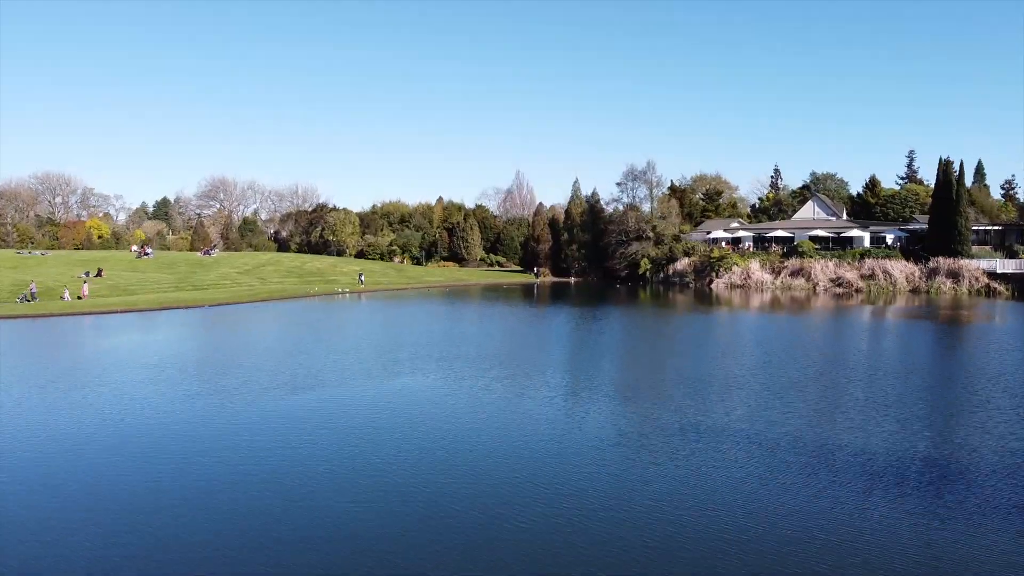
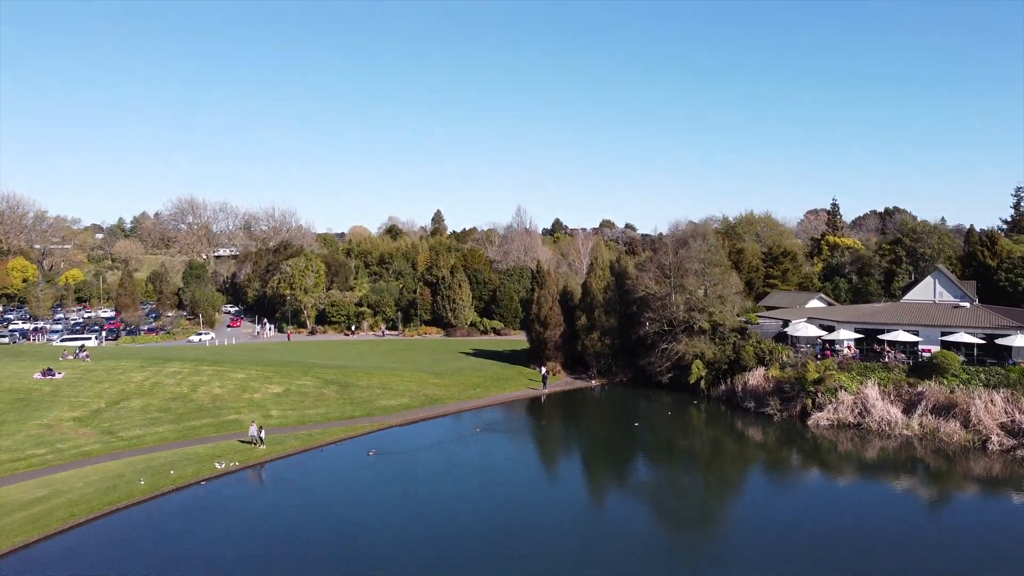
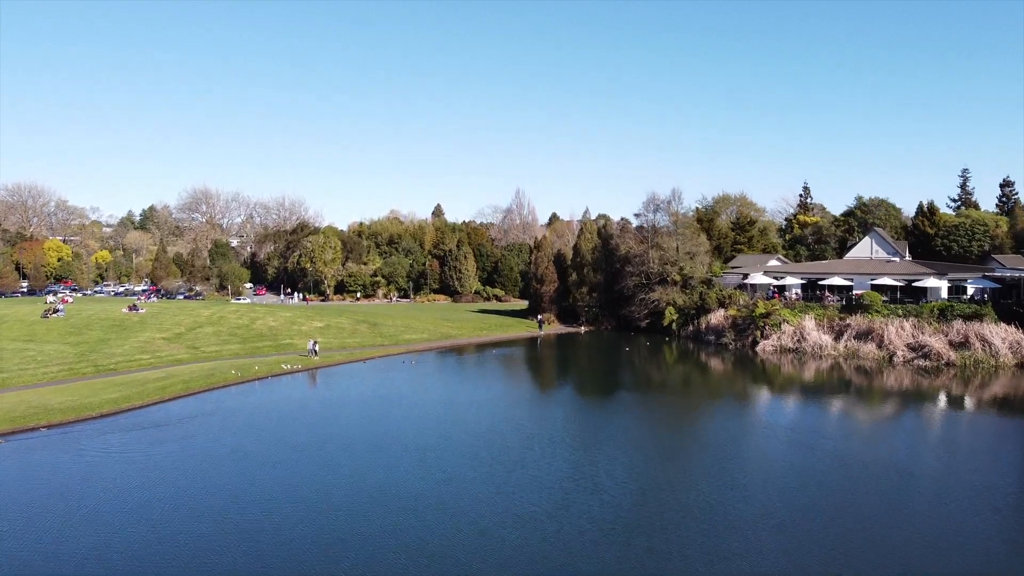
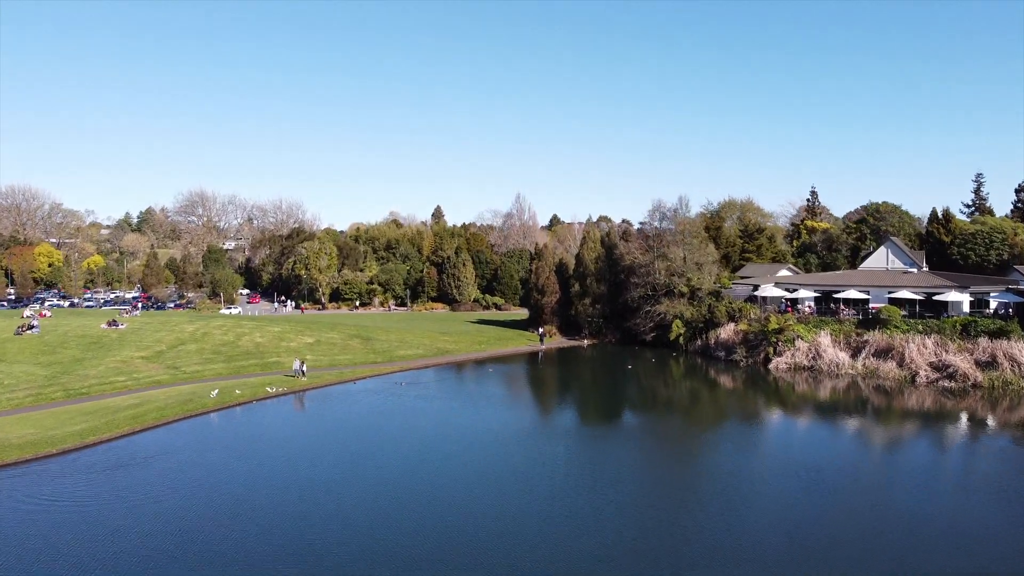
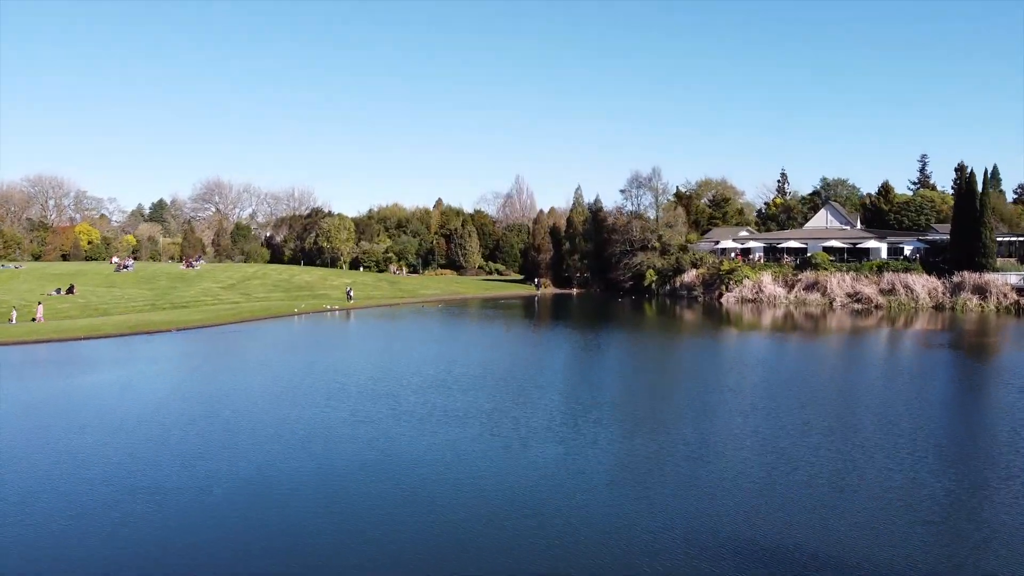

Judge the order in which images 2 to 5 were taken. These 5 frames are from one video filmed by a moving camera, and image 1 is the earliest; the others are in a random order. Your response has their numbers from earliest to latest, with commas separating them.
5, 3, 4, 2
